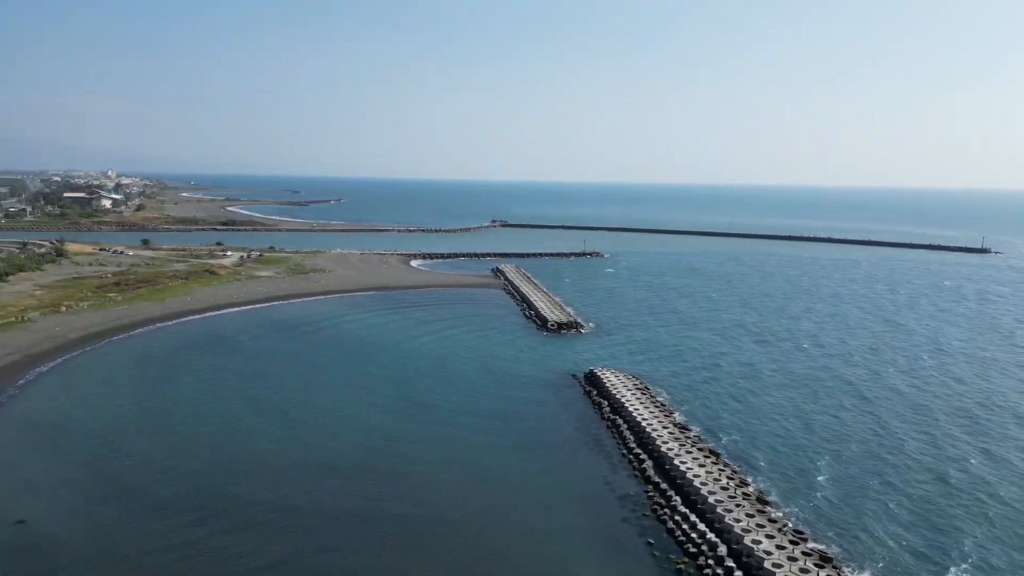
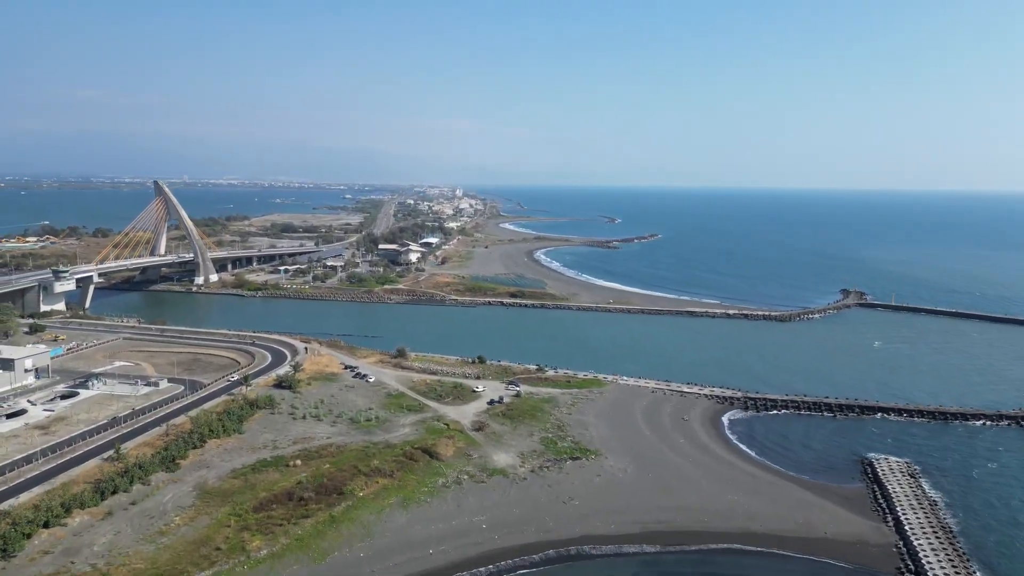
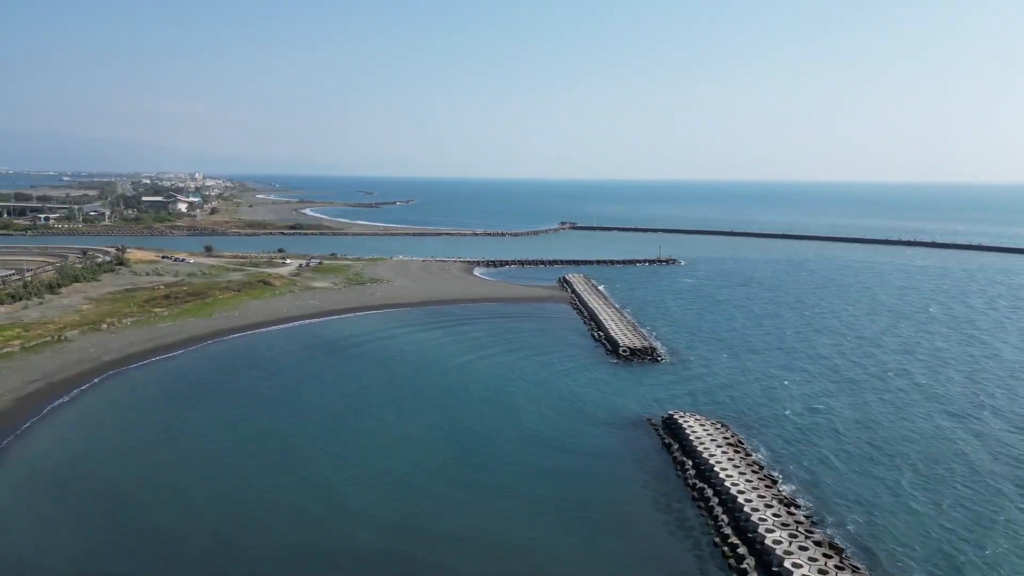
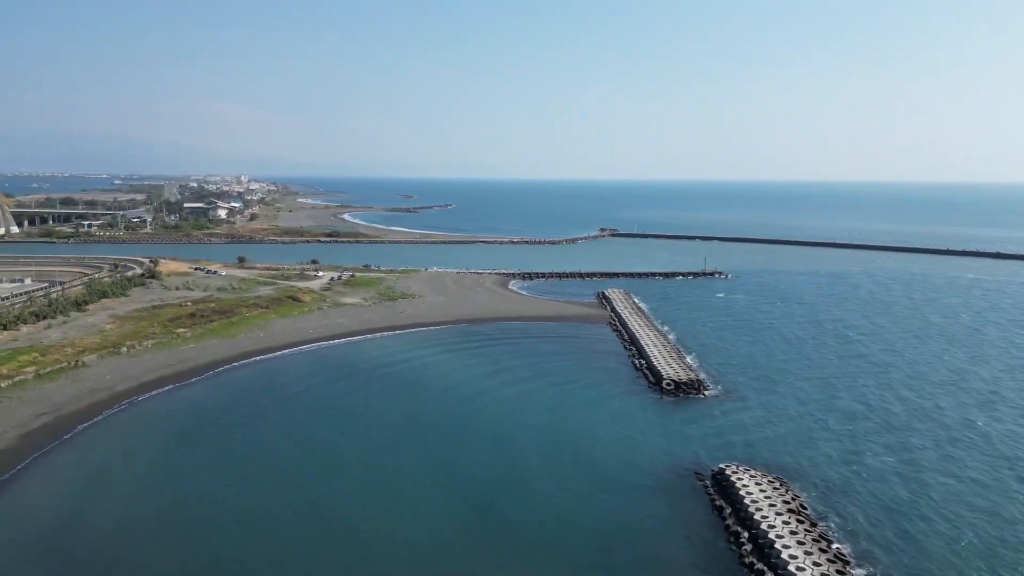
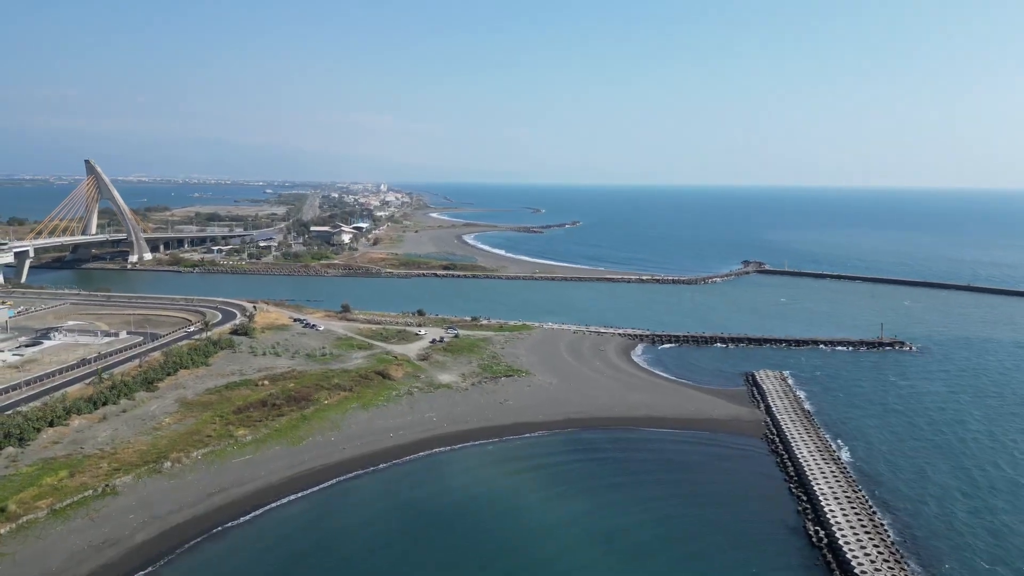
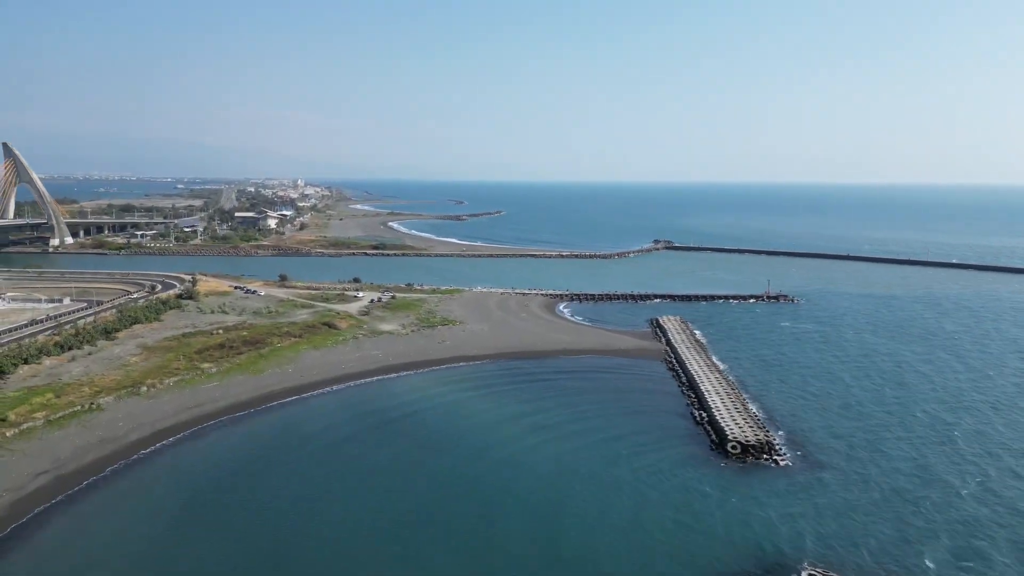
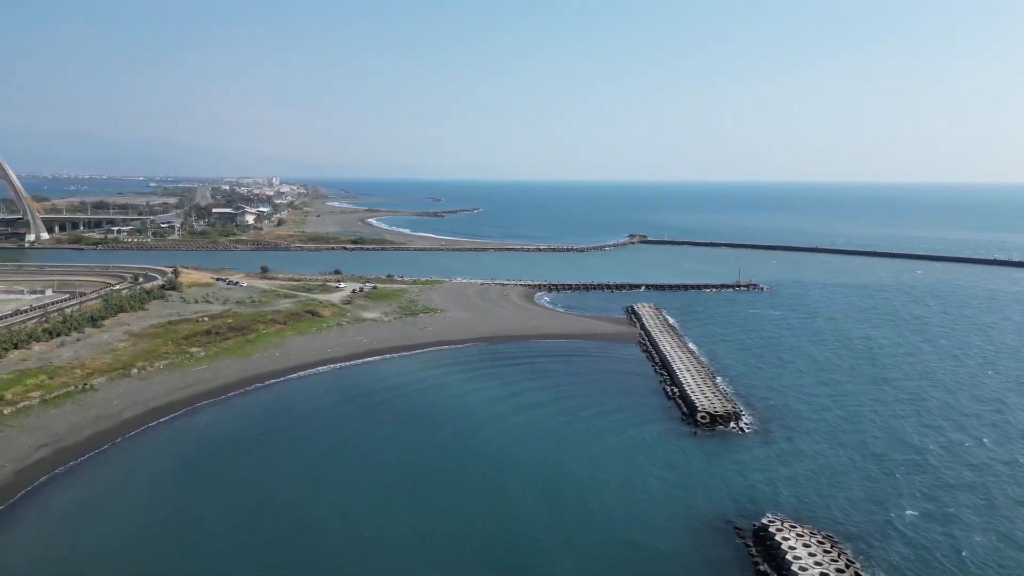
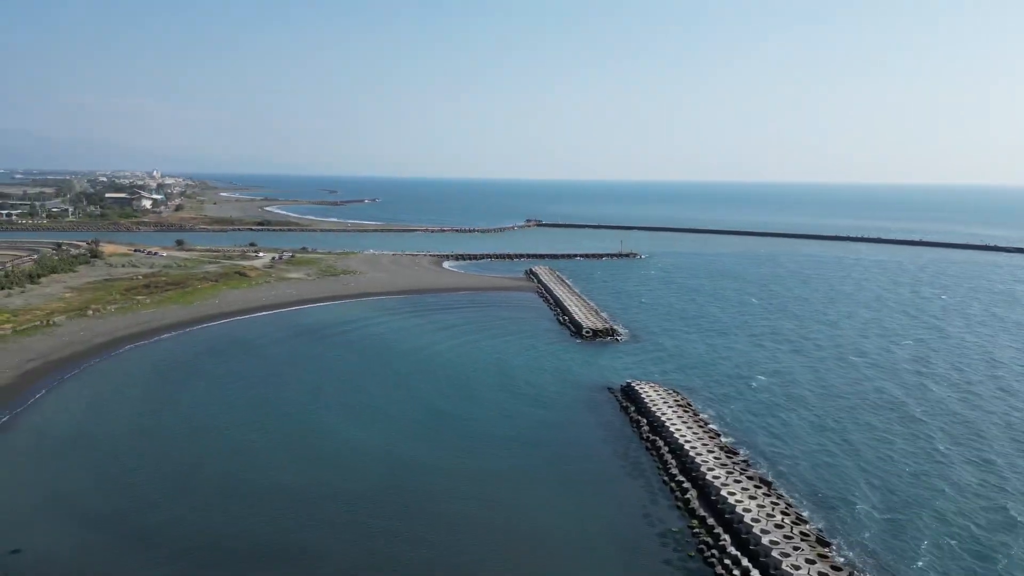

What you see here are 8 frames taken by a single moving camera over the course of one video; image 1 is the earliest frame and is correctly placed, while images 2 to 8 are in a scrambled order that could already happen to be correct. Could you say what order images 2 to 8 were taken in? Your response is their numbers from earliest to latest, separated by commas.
8, 3, 4, 7, 6, 5, 2
